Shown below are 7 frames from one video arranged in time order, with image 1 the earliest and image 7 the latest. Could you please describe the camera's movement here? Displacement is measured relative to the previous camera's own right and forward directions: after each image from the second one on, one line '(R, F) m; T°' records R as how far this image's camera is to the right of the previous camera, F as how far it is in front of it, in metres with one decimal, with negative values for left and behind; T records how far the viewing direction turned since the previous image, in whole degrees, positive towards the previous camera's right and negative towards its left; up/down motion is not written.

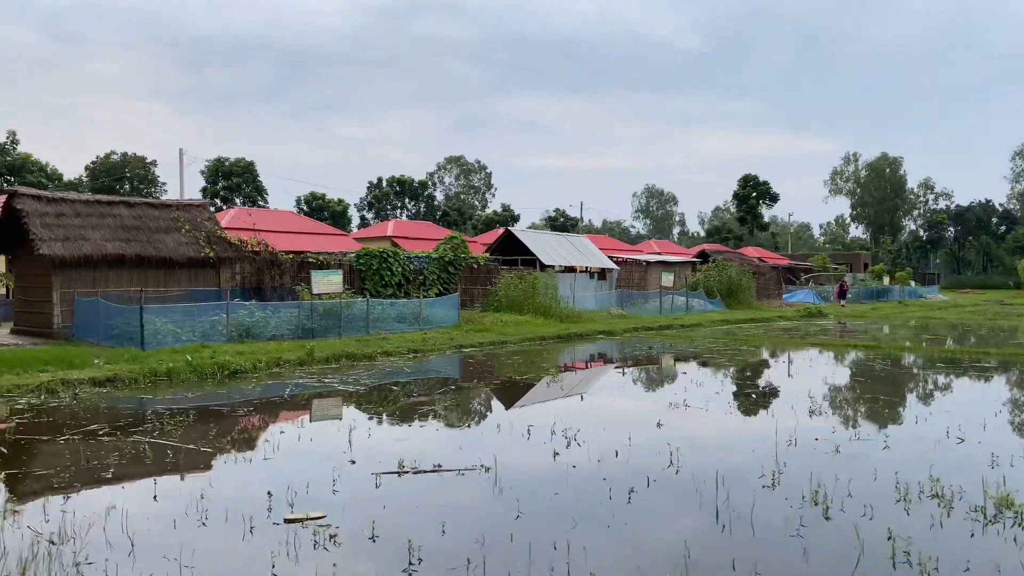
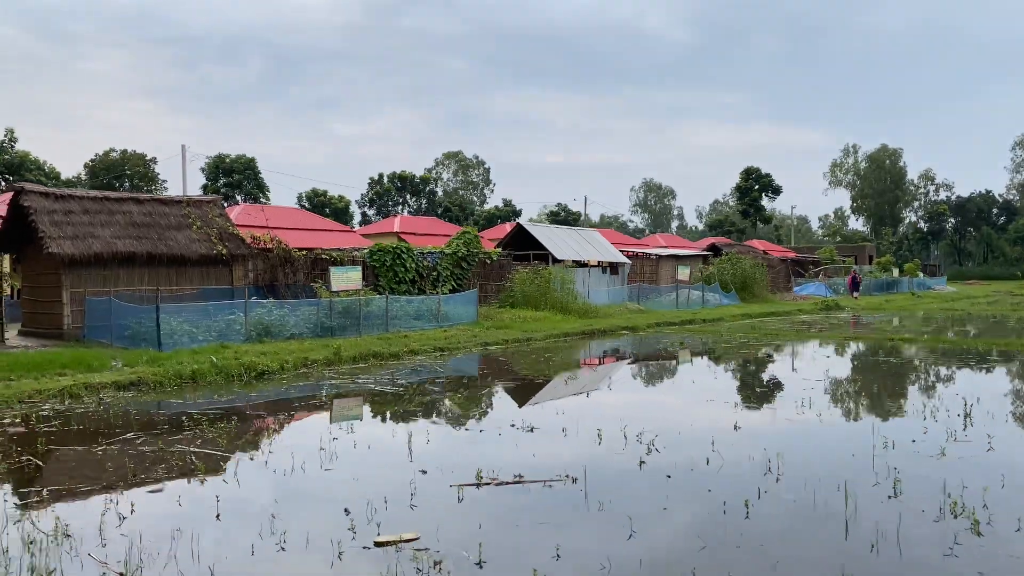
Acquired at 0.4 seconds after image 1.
(-0.6, +0.5) m; 0°
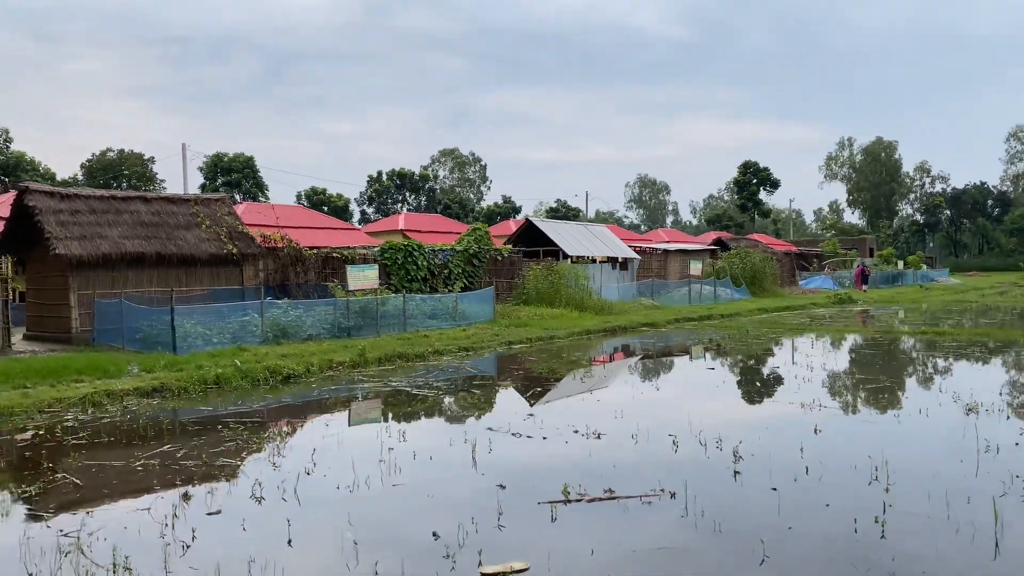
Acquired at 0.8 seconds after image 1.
(-0.6, +0.4) m; 0°
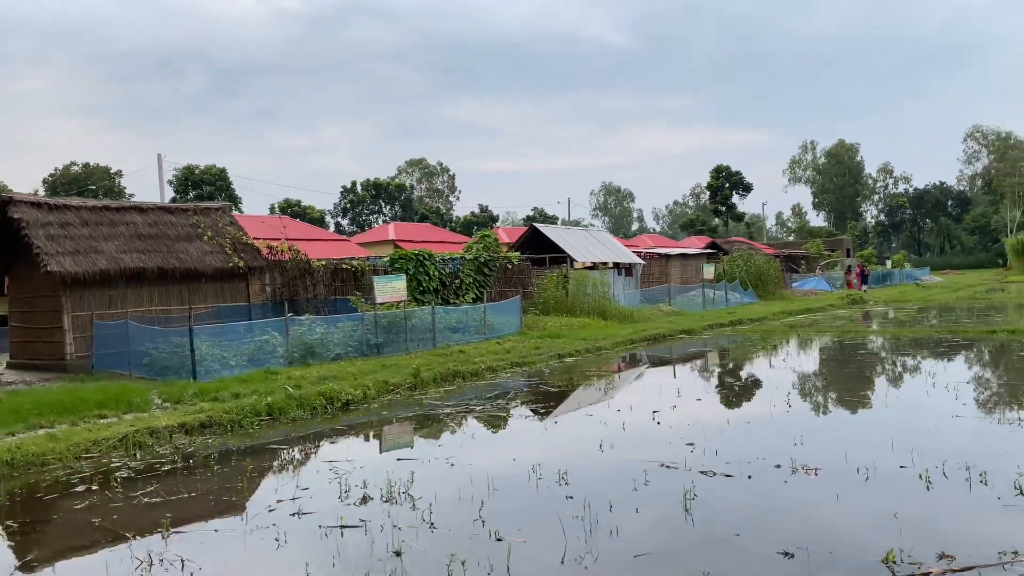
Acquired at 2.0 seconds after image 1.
(-1.6, +1.2) m; +3°
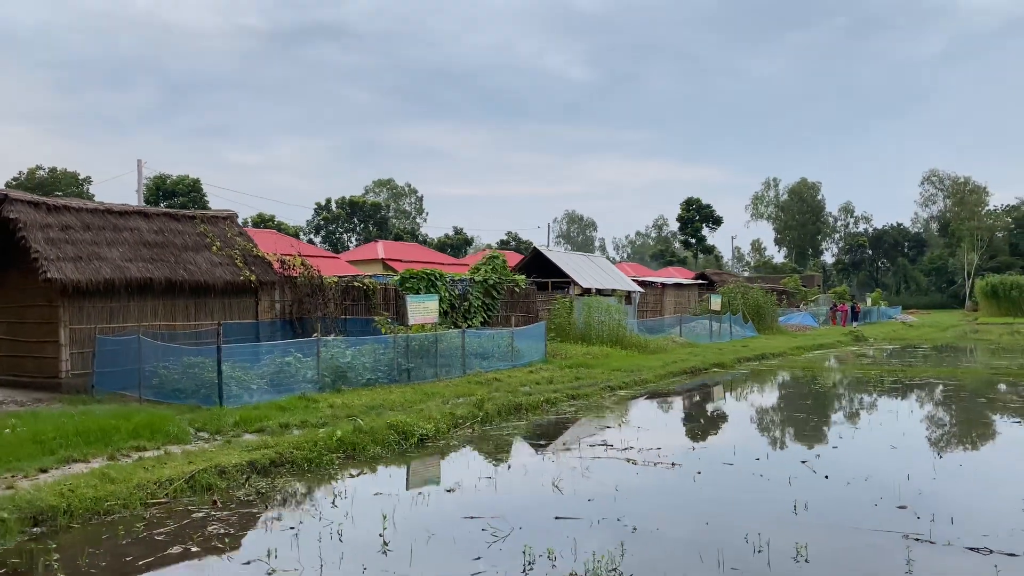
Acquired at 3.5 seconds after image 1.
(-1.7, +1.0) m; +3°
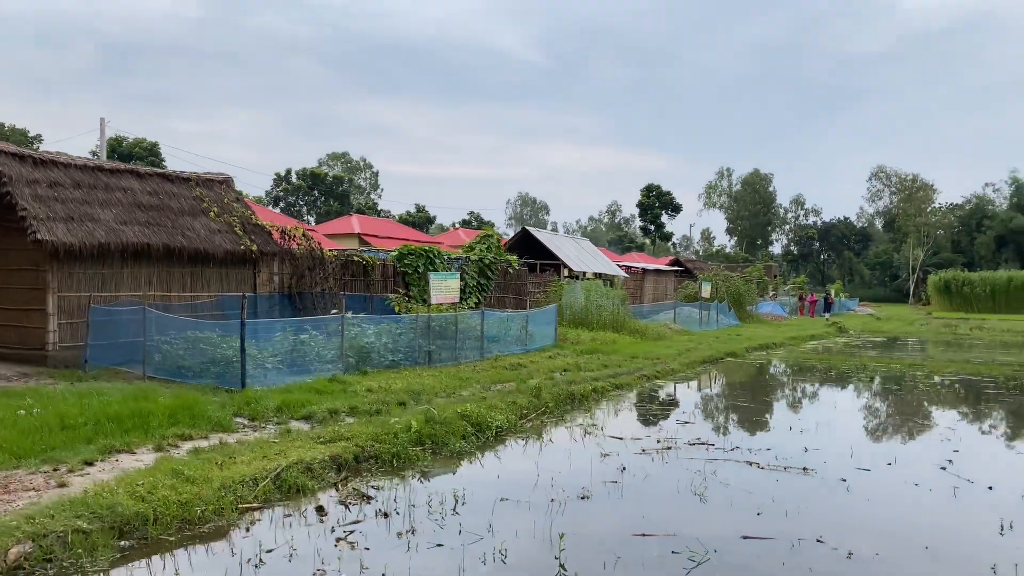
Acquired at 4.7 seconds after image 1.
(-1.5, +0.8) m; +4°
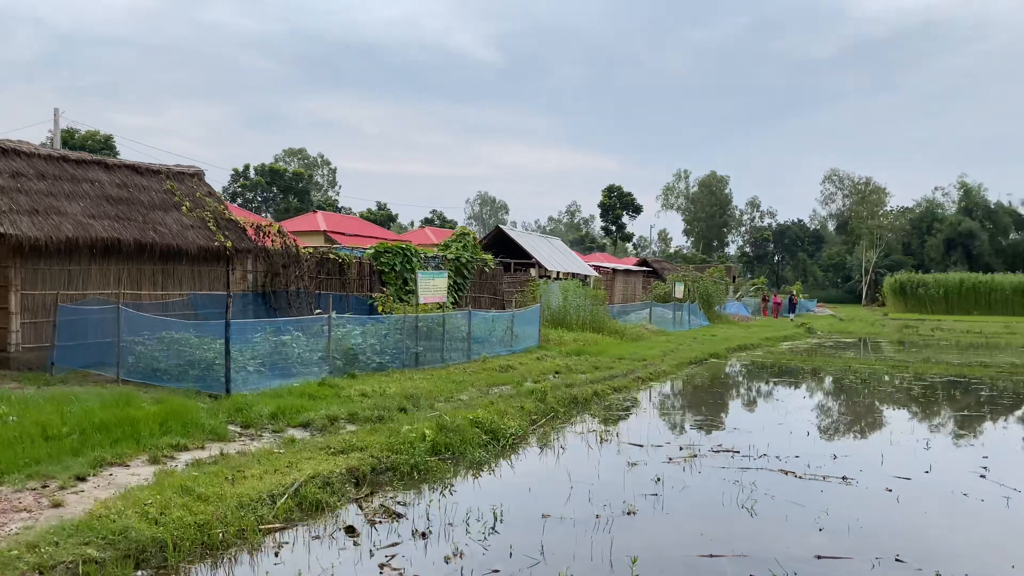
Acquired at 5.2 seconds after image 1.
(-0.6, +0.3) m; +3°
